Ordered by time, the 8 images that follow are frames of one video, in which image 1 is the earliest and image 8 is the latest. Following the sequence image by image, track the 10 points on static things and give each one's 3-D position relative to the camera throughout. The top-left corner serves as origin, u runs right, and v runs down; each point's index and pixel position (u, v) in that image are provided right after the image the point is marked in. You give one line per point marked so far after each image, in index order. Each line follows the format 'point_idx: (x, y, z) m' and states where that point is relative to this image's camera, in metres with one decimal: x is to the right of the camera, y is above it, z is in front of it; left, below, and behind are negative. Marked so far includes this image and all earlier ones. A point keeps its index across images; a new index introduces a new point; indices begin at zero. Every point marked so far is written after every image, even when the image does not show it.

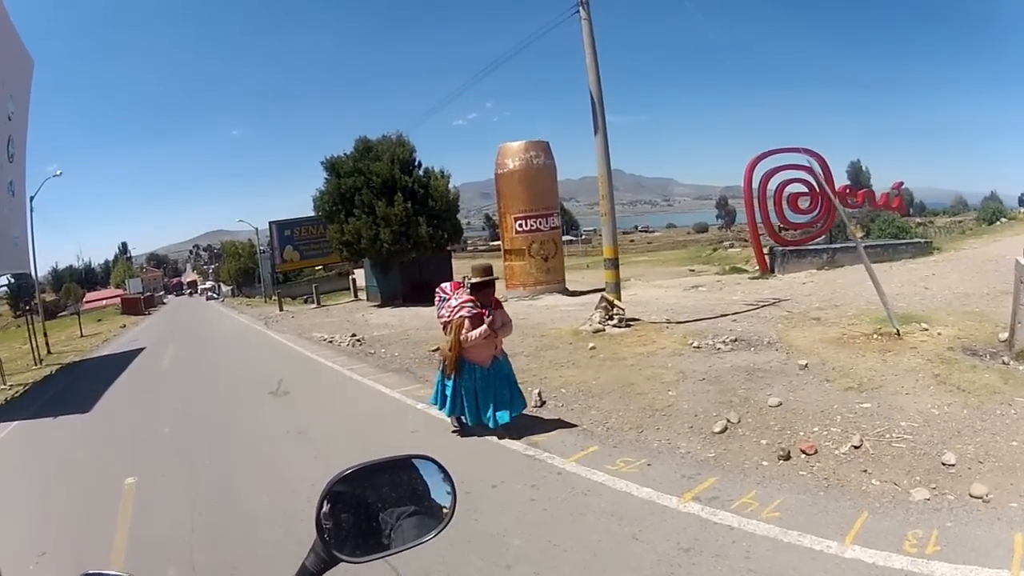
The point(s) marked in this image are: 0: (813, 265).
0: (+7.9, +0.6, +17.7) m
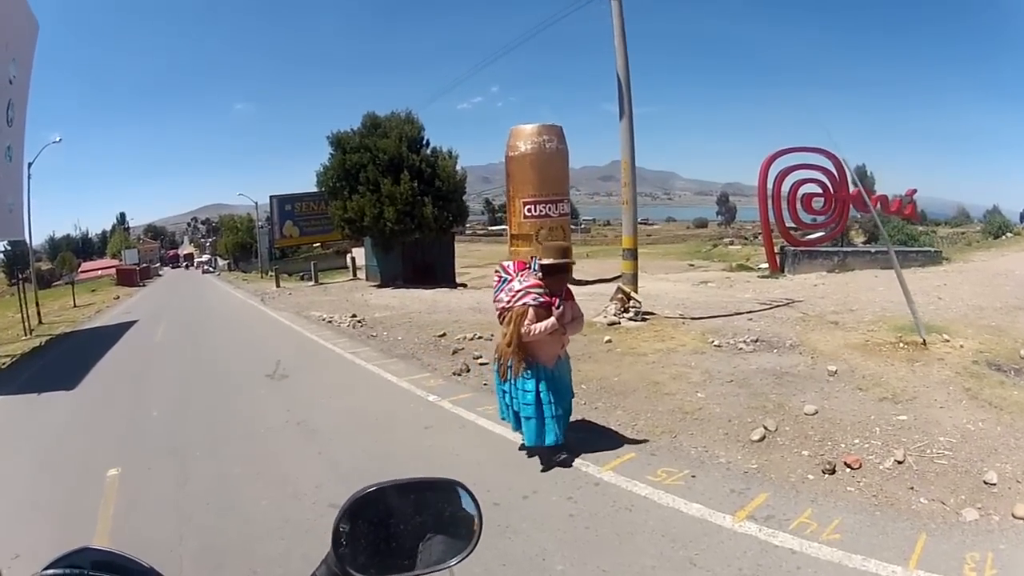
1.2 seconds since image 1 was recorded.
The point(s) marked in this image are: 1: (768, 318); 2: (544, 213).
0: (+8.1, +0.5, +17.4) m
1: (+4.1, -0.5, +10.9) m
2: (+0.8, +2.2, +19.8) m
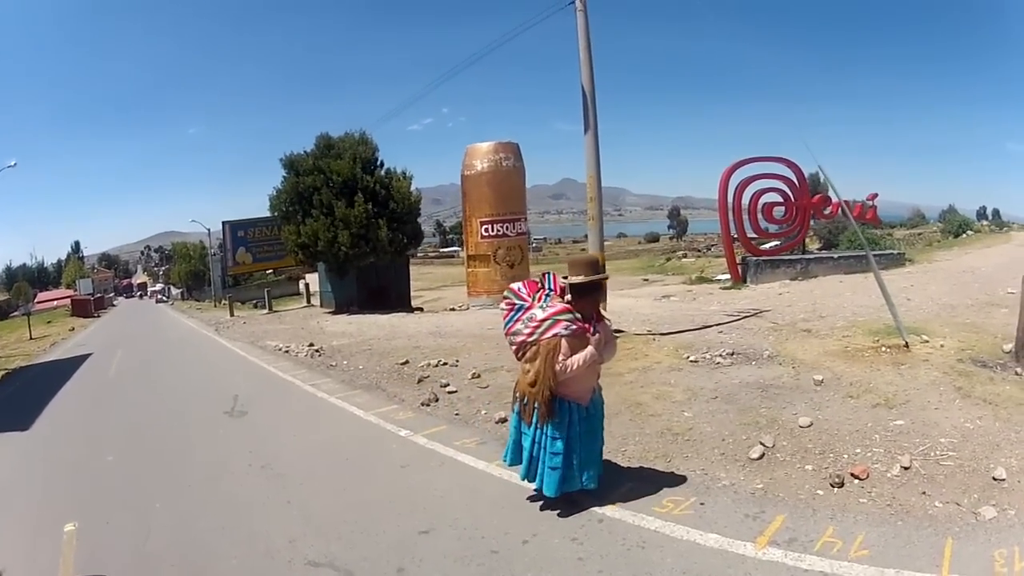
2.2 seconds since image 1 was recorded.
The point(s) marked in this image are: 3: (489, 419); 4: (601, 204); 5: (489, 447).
0: (+7.1, +0.3, +17.6) m
1: (+3.6, -0.6, +10.8) m
2: (-0.3, +1.6, +19.5) m
3: (-0.2, -1.2, +6.5) m
4: (+1.4, +1.3, +11.0) m
5: (-0.2, -1.3, +5.4) m
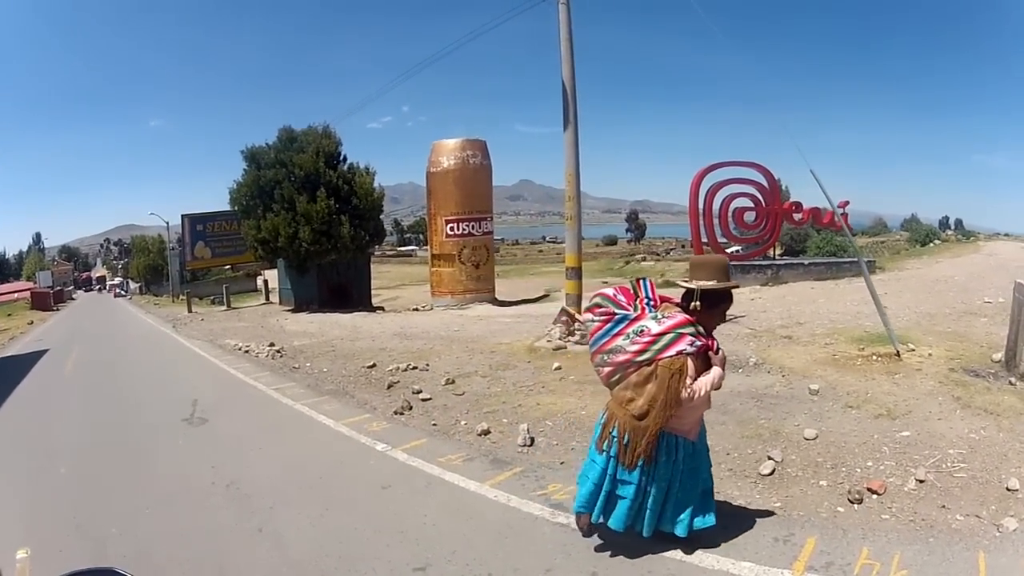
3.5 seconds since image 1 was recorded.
0: (+6.3, +0.2, +17.6) m
1: (+3.2, -0.7, +10.6) m
2: (-1.3, +1.6, +19.0) m
3: (-0.4, -1.3, +6.1) m
4: (+1.0, +1.3, +10.6) m
5: (-0.3, -1.3, +5.0) m
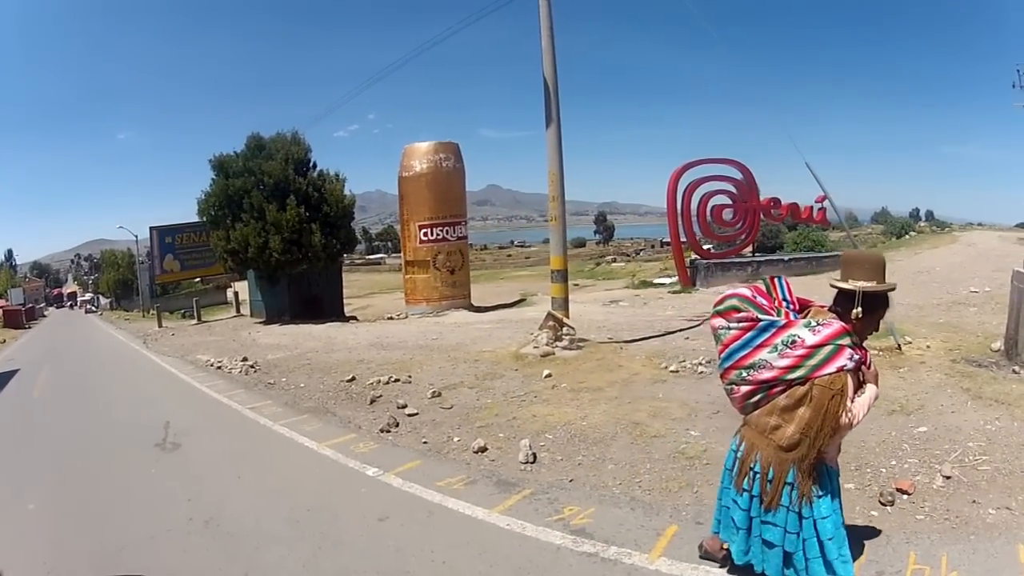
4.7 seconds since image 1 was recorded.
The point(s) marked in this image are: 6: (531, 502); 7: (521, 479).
0: (+5.7, +0.2, +17.4) m
1: (+2.9, -0.7, +10.3) m
2: (-1.9, +1.4, +18.6) m
3: (-0.4, -1.3, +5.7) m
4: (+0.7, +1.2, +10.3) m
5: (-0.2, -1.3, +4.6) m
6: (+0.1, -1.3, +4.2) m
7: (+0.1, -1.3, +4.7) m
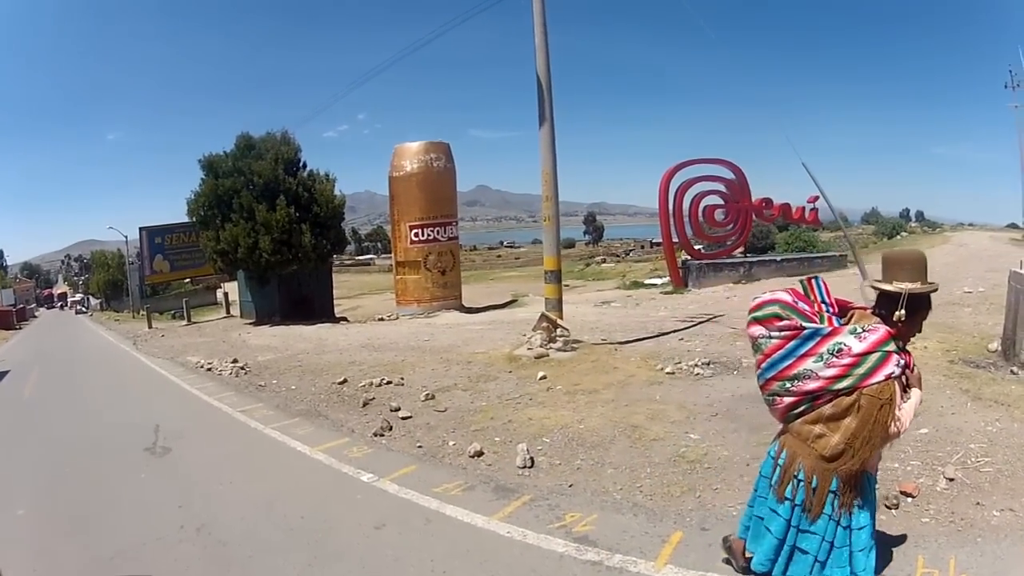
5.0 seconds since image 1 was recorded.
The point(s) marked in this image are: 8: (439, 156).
0: (+5.5, +0.2, +17.4) m
1: (+2.8, -0.7, +10.3) m
2: (-2.2, +1.4, +18.5) m
3: (-0.4, -1.3, +5.6) m
4: (+0.6, +1.2, +10.2) m
5: (-0.2, -1.3, +4.5) m
6: (+0.1, -1.3, +4.1) m
7: (+0.1, -1.3, +4.6) m
8: (-2.0, +3.5, +18.5) m
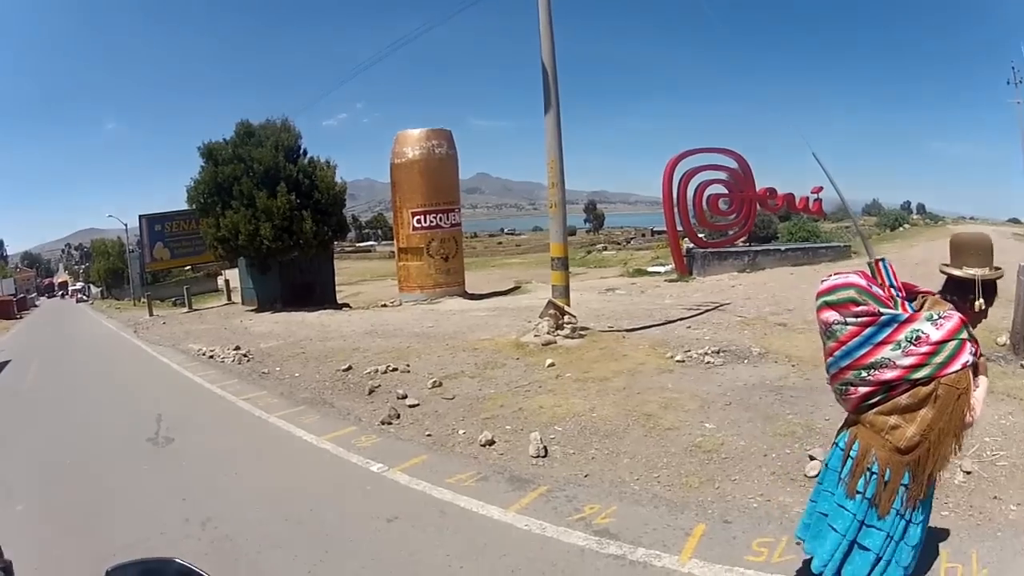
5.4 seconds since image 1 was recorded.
0: (+5.6, +0.5, +17.3) m
1: (+2.9, -0.5, +10.2) m
2: (-2.1, +1.7, +18.3) m
3: (-0.3, -1.2, +5.5) m
4: (+0.7, +1.4, +10.0) m
5: (-0.1, -1.2, +4.4) m
6: (+0.2, -1.2, +4.0) m
7: (+0.1, -1.2, +4.5) m
8: (-1.9, +3.9, +18.3) m
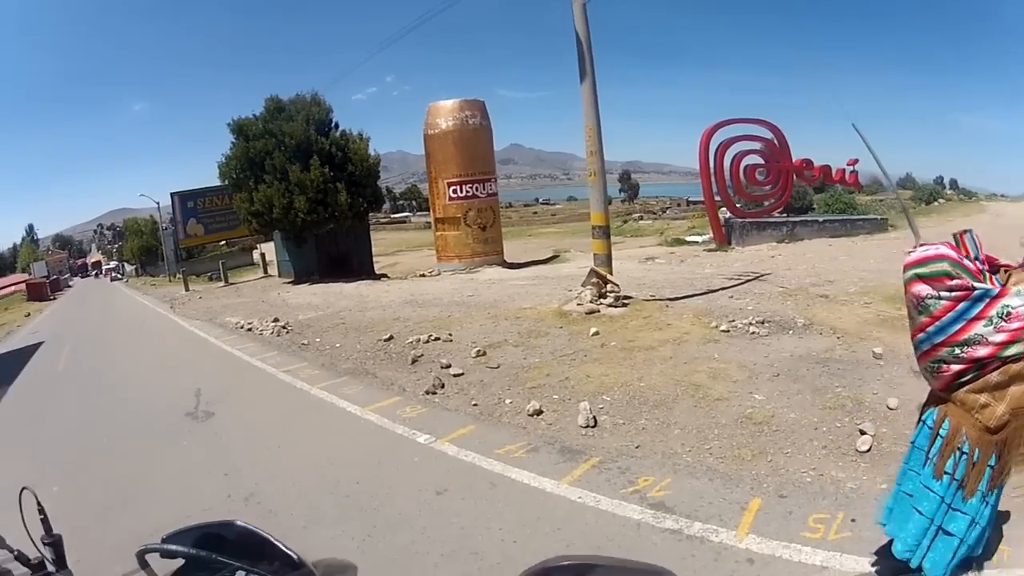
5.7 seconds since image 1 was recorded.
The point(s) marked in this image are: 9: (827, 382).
0: (+6.5, +1.3, +16.9) m
1: (+3.5, -0.1, +10.0) m
2: (-1.1, +2.4, +18.2) m
3: (0.0, -1.0, +5.5) m
4: (+1.3, +1.8, +9.9) m
5: (+0.2, -1.1, +4.3) m
6: (+0.5, -1.1, +4.0) m
7: (+0.5, -1.0, +4.5) m
8: (-1.0, +4.6, +18.1) m
9: (+2.5, -0.8, +5.5) m
